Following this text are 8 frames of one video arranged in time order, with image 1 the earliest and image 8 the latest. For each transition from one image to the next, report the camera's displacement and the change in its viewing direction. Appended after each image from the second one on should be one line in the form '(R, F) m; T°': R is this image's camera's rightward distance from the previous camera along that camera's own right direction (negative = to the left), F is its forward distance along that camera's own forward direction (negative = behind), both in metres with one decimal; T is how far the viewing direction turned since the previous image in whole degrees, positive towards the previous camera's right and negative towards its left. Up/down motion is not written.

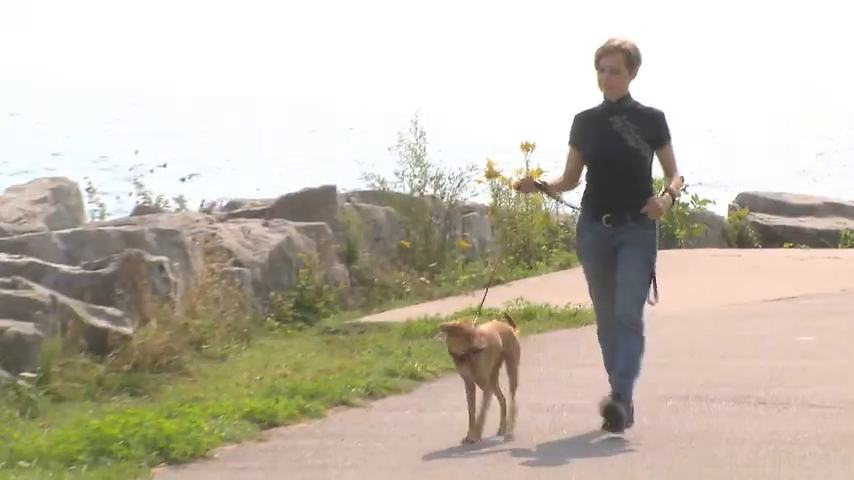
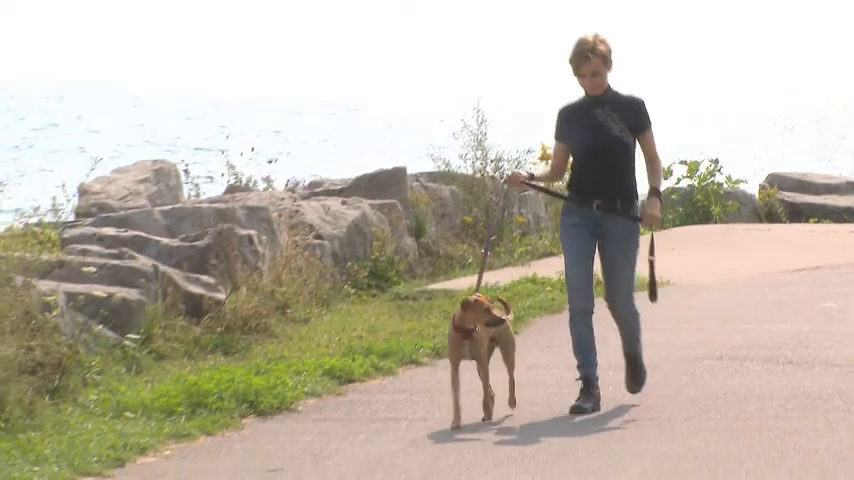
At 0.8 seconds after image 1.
(-0.1, -0.7) m; -2°
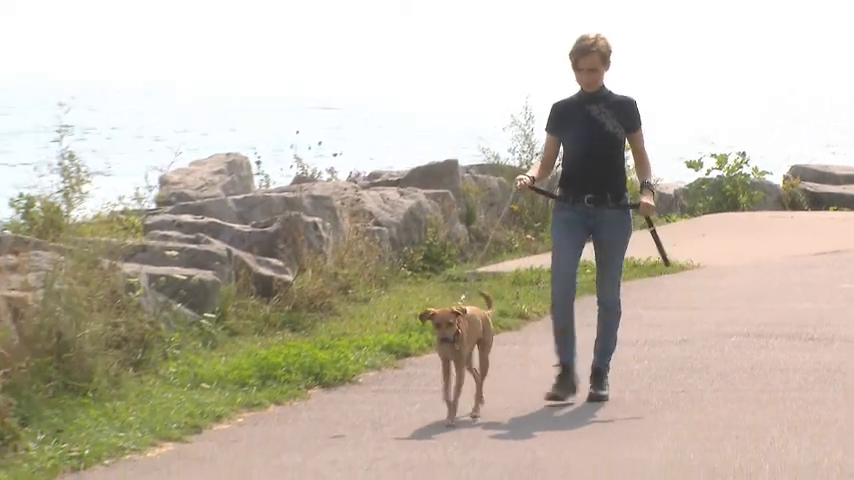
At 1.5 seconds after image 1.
(-0.1, -0.6) m; -1°
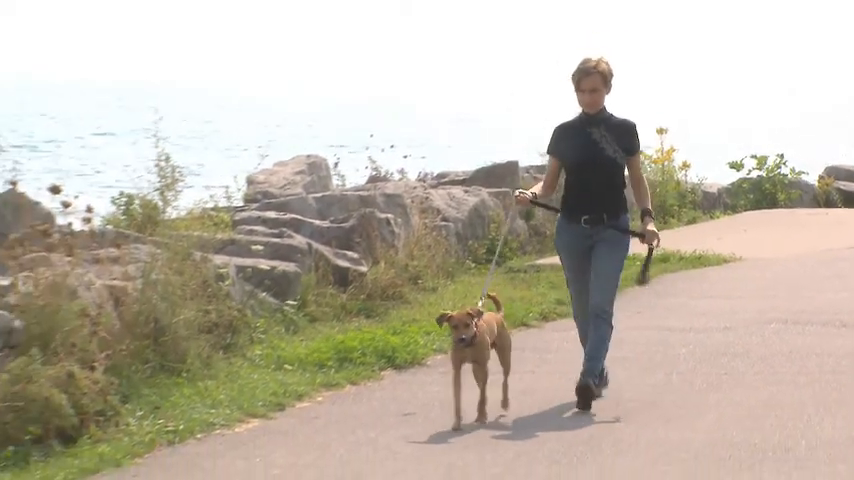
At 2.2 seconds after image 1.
(-0.1, -0.7) m; -2°
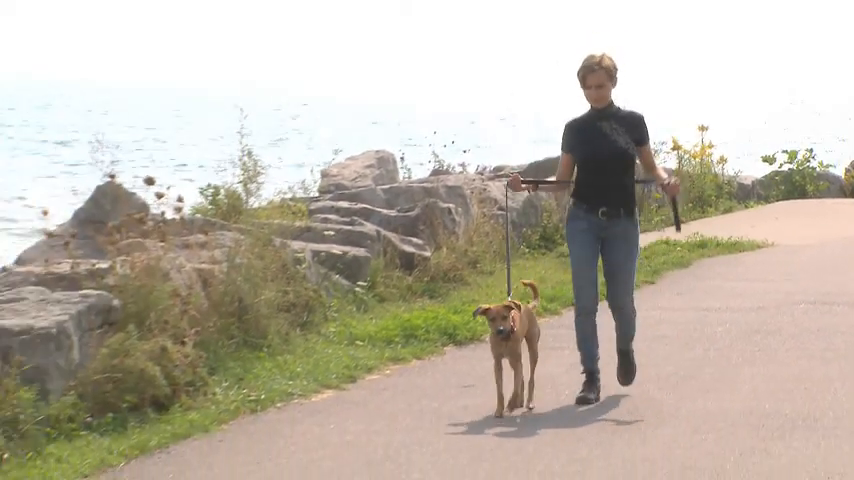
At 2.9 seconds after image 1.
(-0.1, -0.8) m; -1°
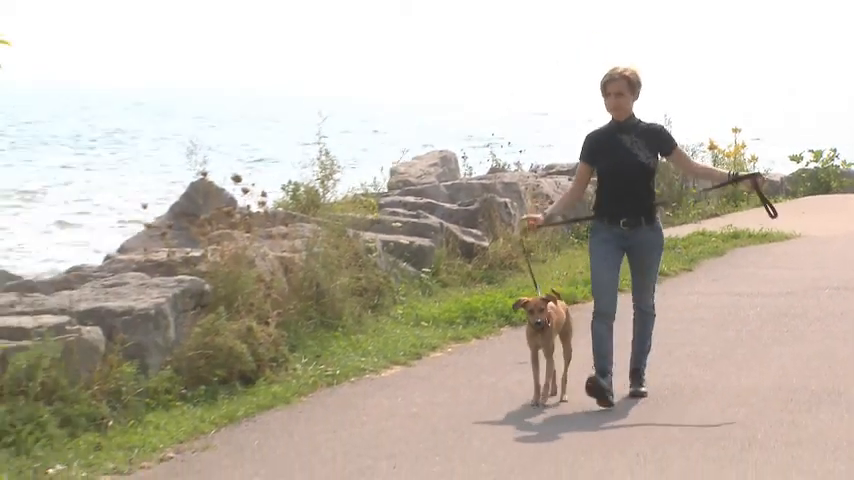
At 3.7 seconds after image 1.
(-0.1, -0.9) m; -1°
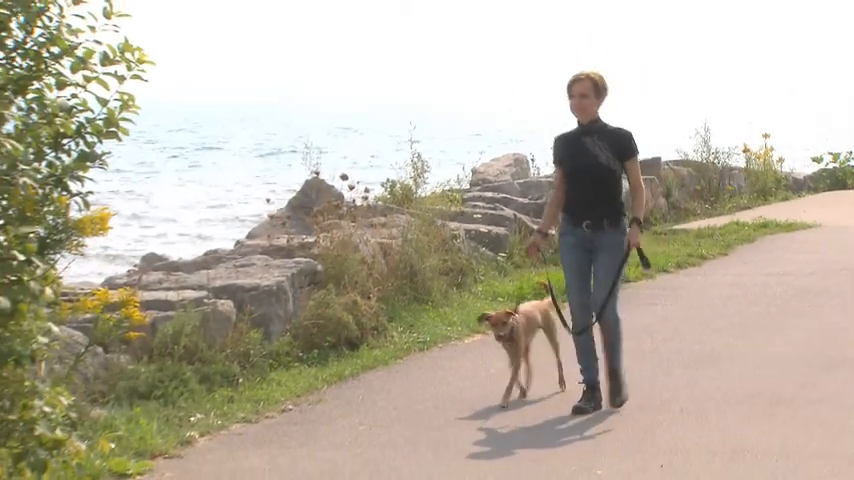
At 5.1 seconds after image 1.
(-0.1, -1.8) m; -2°
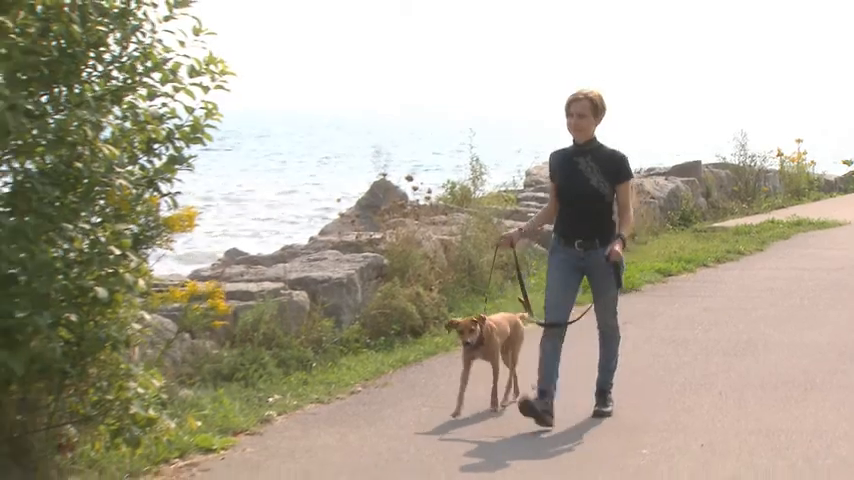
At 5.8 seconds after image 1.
(-0.1, -1.0) m; -2°
